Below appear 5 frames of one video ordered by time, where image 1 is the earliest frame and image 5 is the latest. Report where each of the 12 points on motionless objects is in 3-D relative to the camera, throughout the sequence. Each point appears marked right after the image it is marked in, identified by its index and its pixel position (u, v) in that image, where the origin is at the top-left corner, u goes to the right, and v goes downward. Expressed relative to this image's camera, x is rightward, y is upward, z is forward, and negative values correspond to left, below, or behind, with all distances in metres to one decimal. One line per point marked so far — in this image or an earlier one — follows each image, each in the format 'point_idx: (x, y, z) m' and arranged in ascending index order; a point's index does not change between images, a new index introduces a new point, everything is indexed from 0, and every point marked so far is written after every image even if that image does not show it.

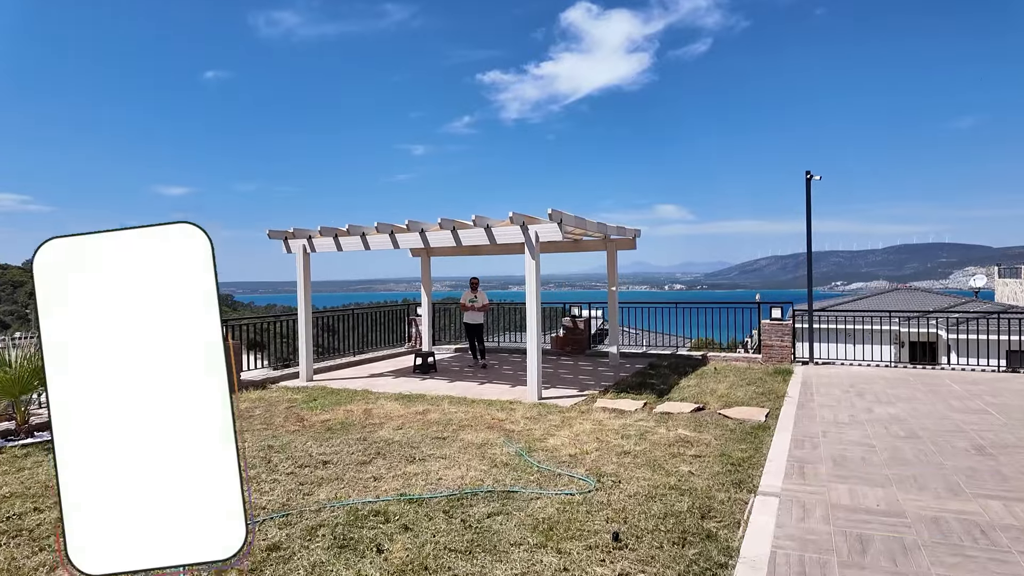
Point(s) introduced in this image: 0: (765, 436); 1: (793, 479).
0: (+2.3, -1.4, +4.8) m
1: (+2.0, -1.4, +3.8) m
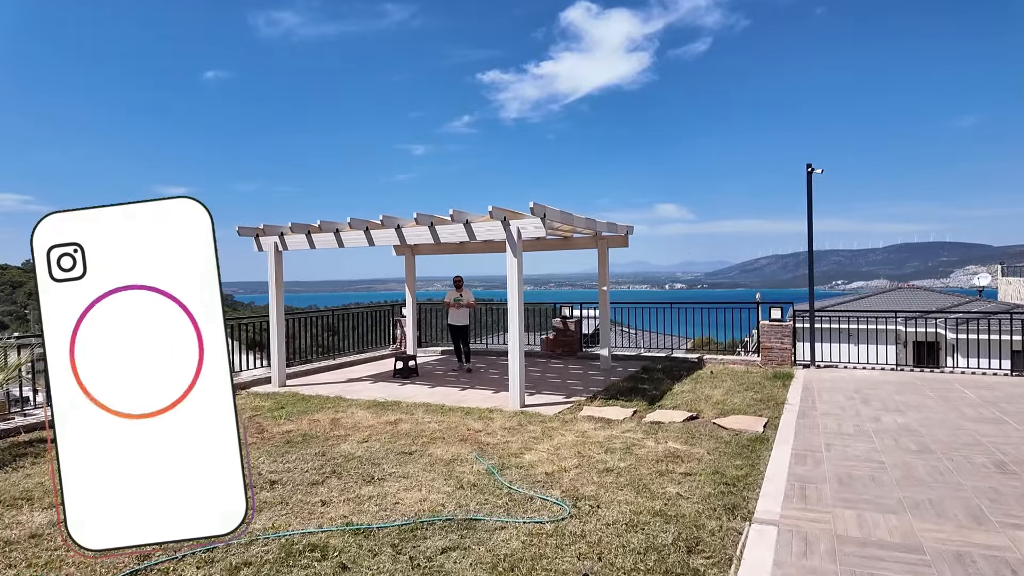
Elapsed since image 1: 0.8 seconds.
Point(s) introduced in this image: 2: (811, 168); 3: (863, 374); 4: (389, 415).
0: (+2.1, -1.3, +4.4) m
1: (+1.8, -1.4, +3.3) m
2: (+4.8, +1.9, +8.5) m
3: (+5.2, -1.3, +7.8) m
4: (-1.3, -1.3, +5.6) m
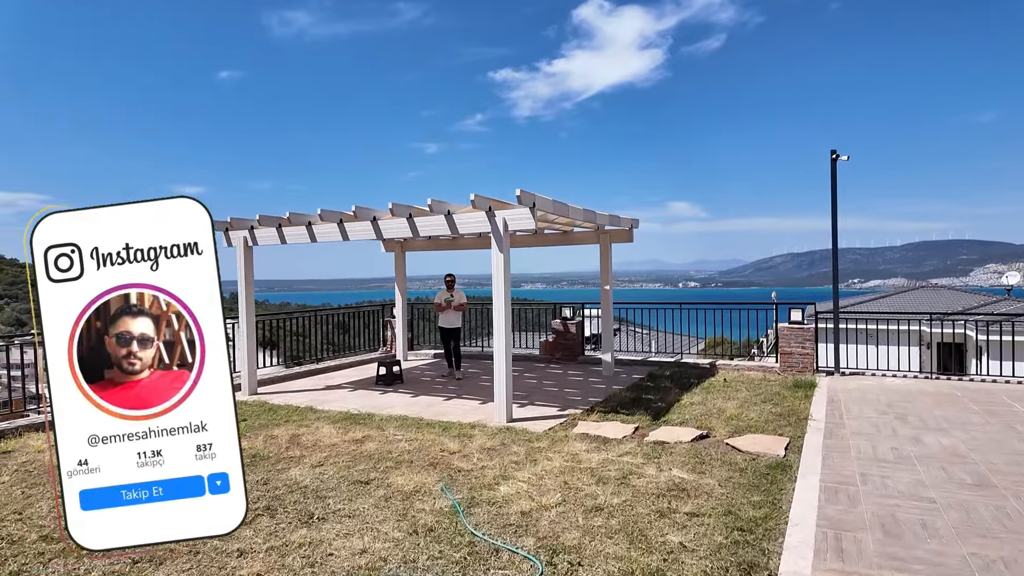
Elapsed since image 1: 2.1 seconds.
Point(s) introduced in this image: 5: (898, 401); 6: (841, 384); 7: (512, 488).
0: (+1.9, -1.3, +3.7) m
1: (+1.6, -1.4, +2.6) m
2: (+4.7, +1.9, +7.7) m
3: (+5.1, -1.3, +7.0) m
4: (-1.5, -1.3, +5.0) m
5: (+4.4, -1.3, +6.0) m
6: (+4.4, -1.3, +7.1) m
7: (0.0, -1.3, +3.6) m
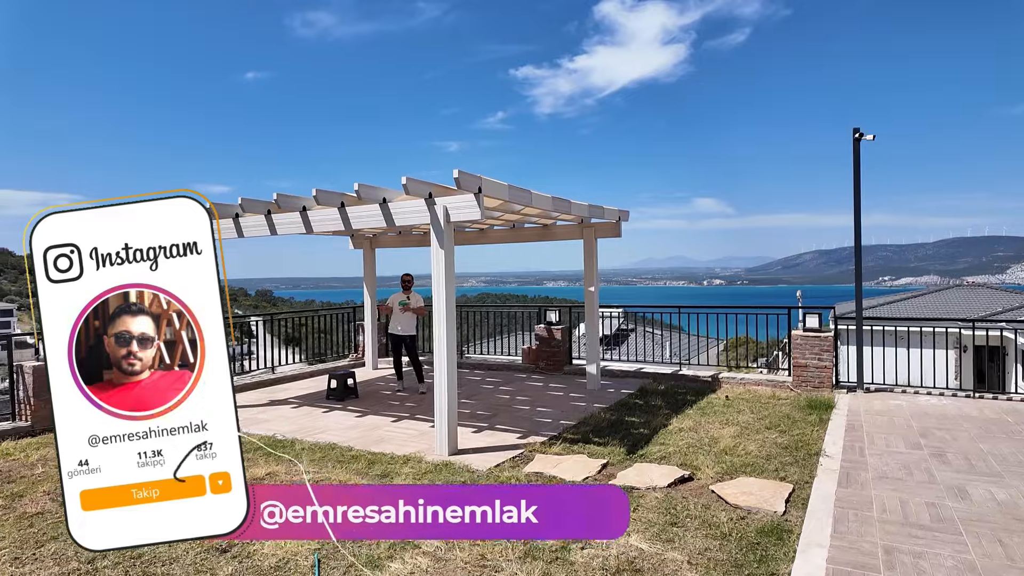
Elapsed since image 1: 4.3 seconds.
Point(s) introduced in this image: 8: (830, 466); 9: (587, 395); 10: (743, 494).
0: (+1.4, -1.4, +2.7) m
1: (+1.0, -1.4, +1.7) m
2: (+4.4, +1.9, +6.6) m
3: (+4.7, -1.3, +5.9) m
4: (-1.9, -1.4, +4.1) m
5: (+3.9, -1.3, +5.0) m
6: (+4.0, -1.3, +6.1) m
7: (-0.5, -1.4, +2.7) m
8: (+2.4, -1.3, +4.0) m
9: (+0.9, -1.3, +6.6) m
10: (+1.5, -1.4, +3.5) m
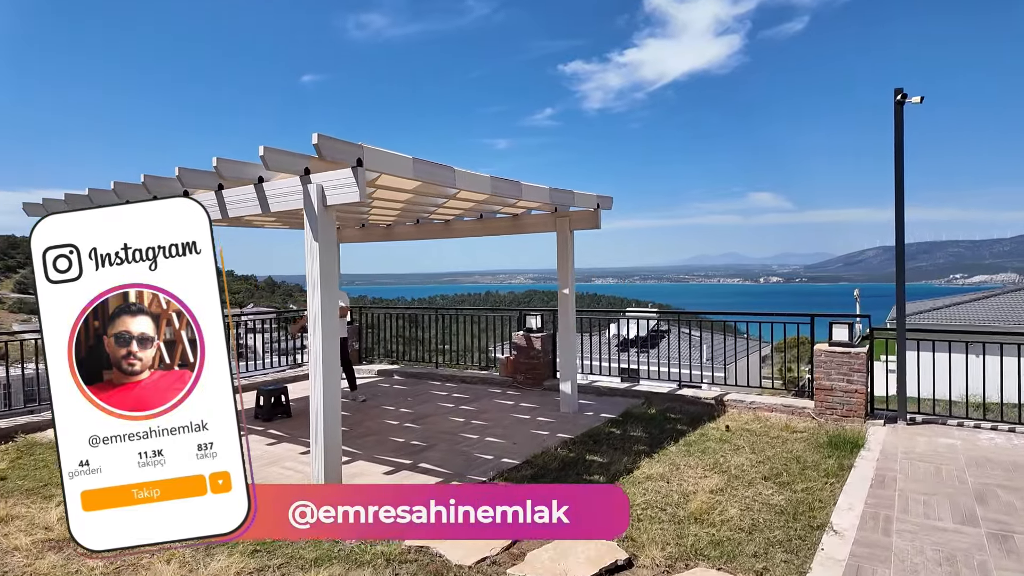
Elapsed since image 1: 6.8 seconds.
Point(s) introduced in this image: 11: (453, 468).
0: (+0.6, -1.5, +1.6) m
1: (+0.1, -1.5, +0.6) m
2: (+3.9, +1.9, +5.3) m
3: (+4.2, -1.4, +4.6) m
4: (-2.6, -1.4, +3.3) m
5: (+3.3, -1.4, +3.6) m
6: (+3.5, -1.4, +4.8) m
7: (-1.3, -1.4, +1.8) m
8: (+1.7, -1.4, +2.8) m
9: (+0.5, -1.4, +5.6) m
10: (+0.8, -1.4, +2.4) m
11: (-0.5, -1.4, +4.3) m
